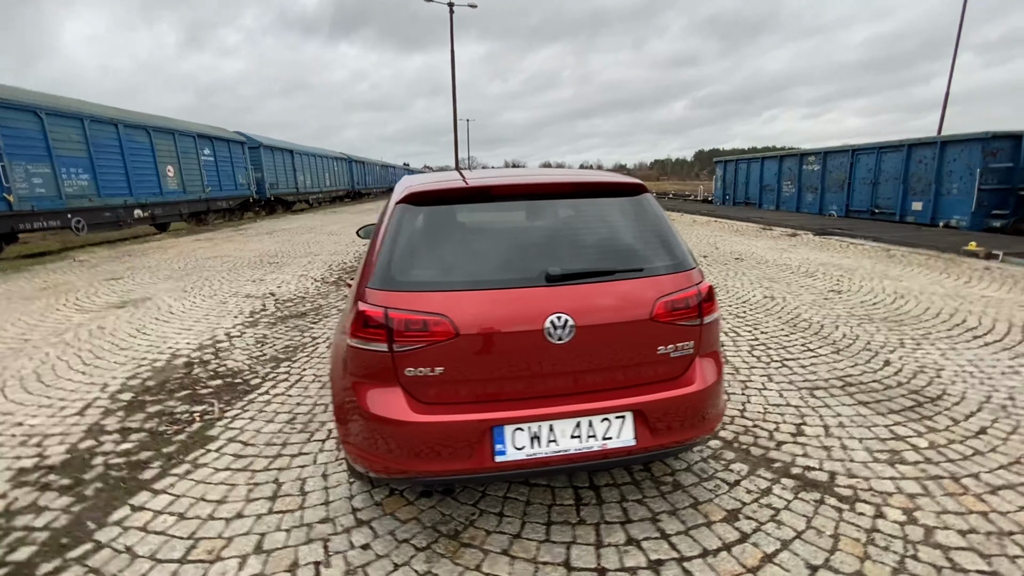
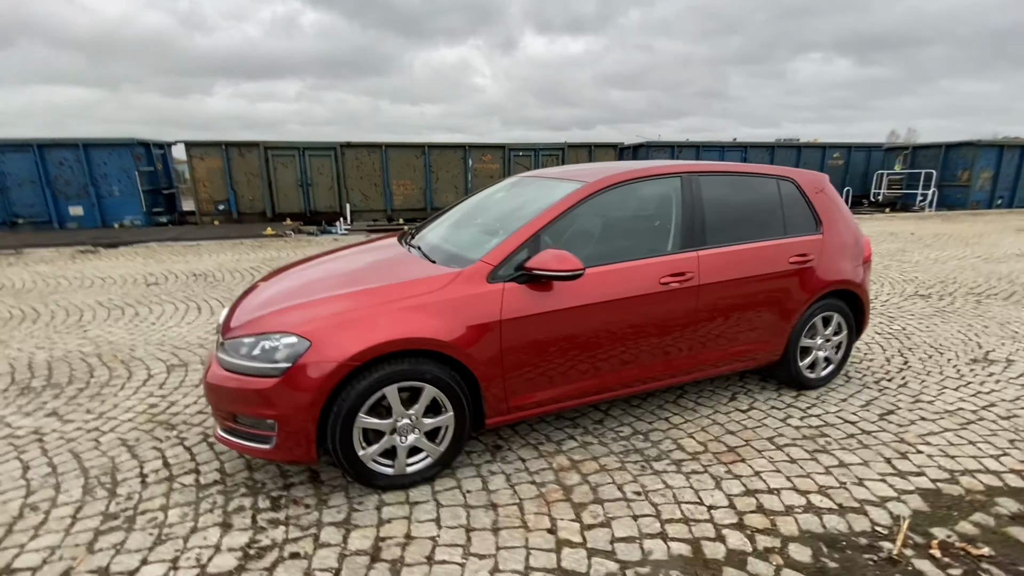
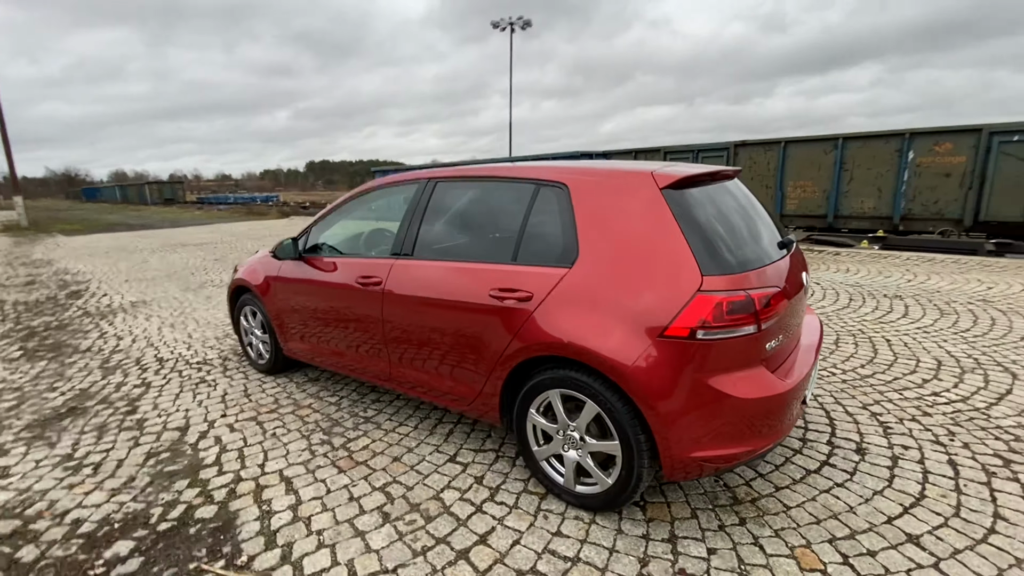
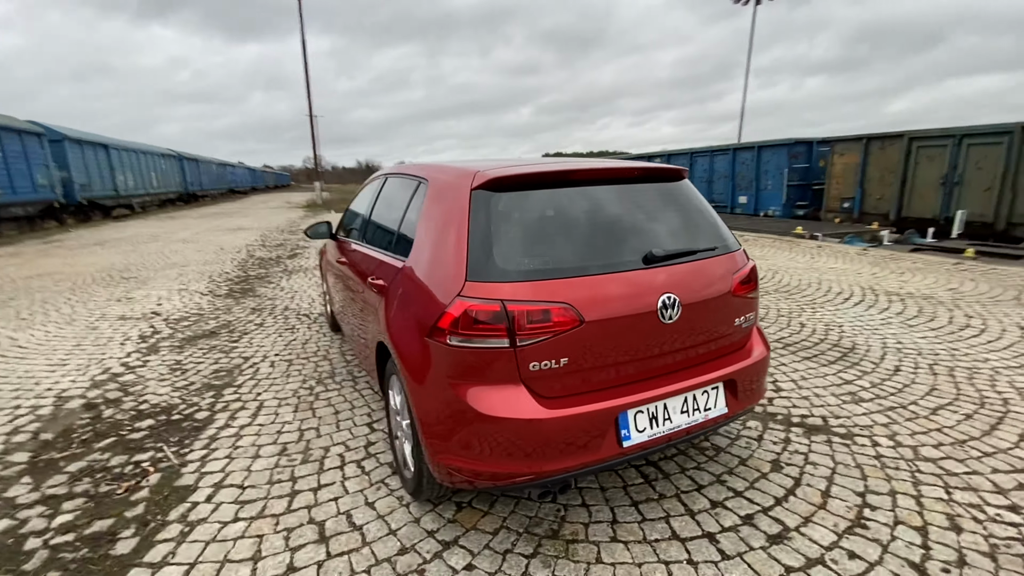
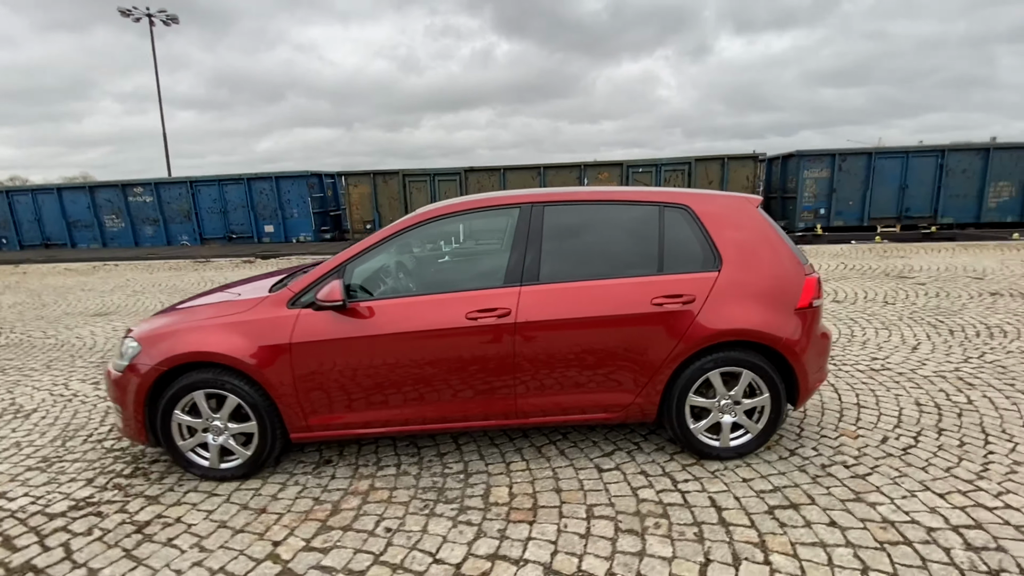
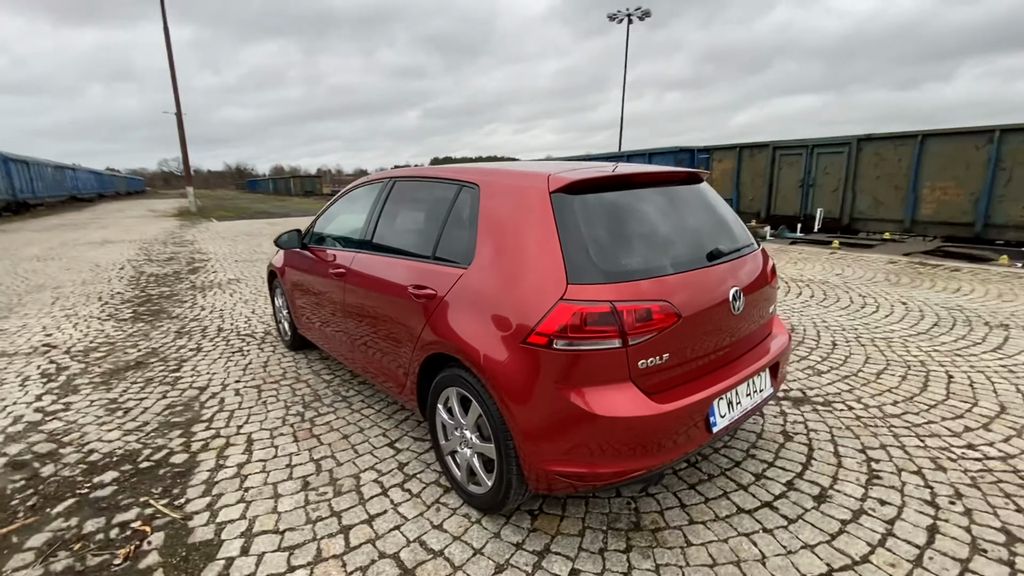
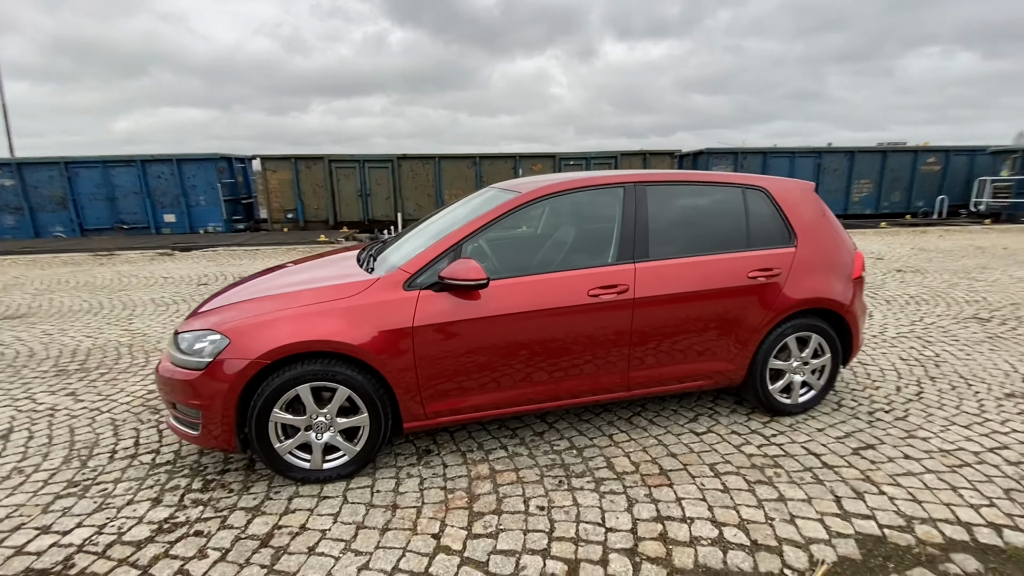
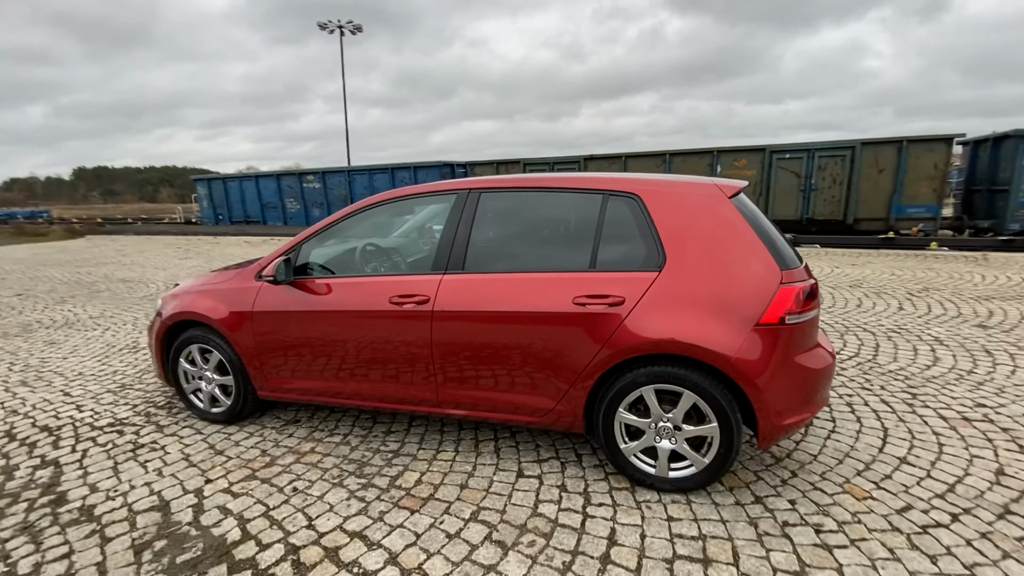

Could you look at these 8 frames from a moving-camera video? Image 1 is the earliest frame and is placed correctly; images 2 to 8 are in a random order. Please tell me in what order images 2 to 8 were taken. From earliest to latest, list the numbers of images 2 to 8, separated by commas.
4, 6, 3, 8, 5, 7, 2
